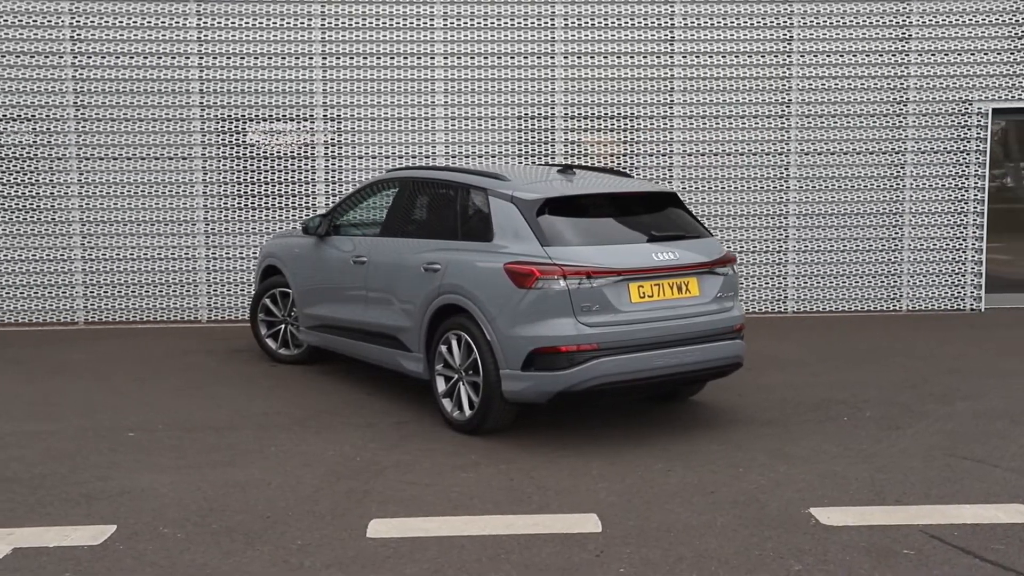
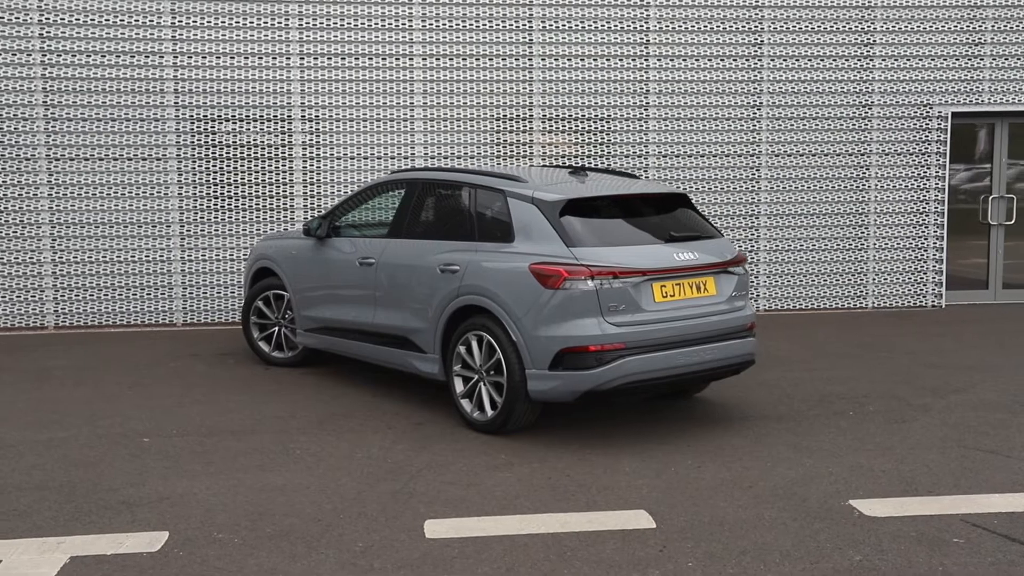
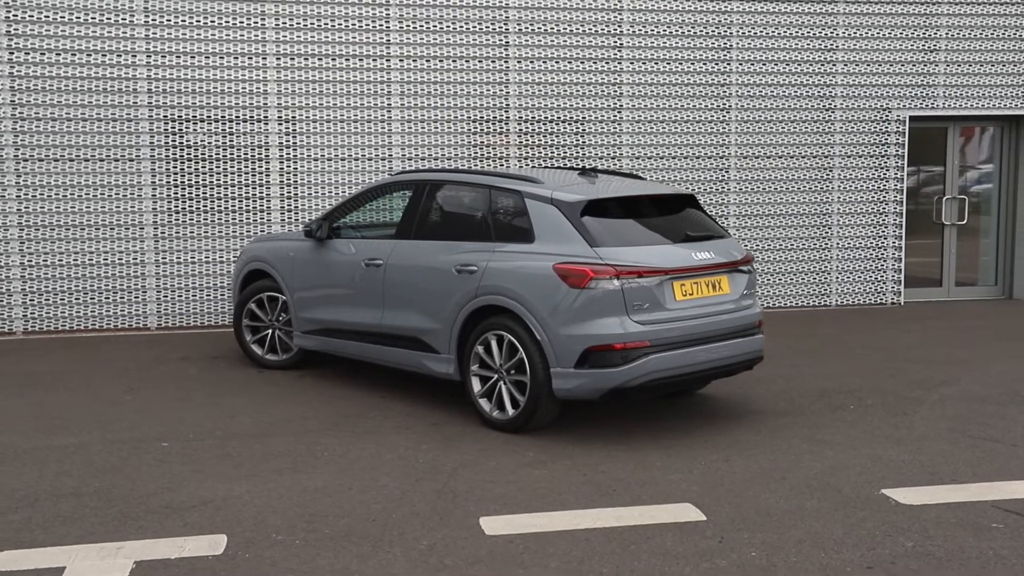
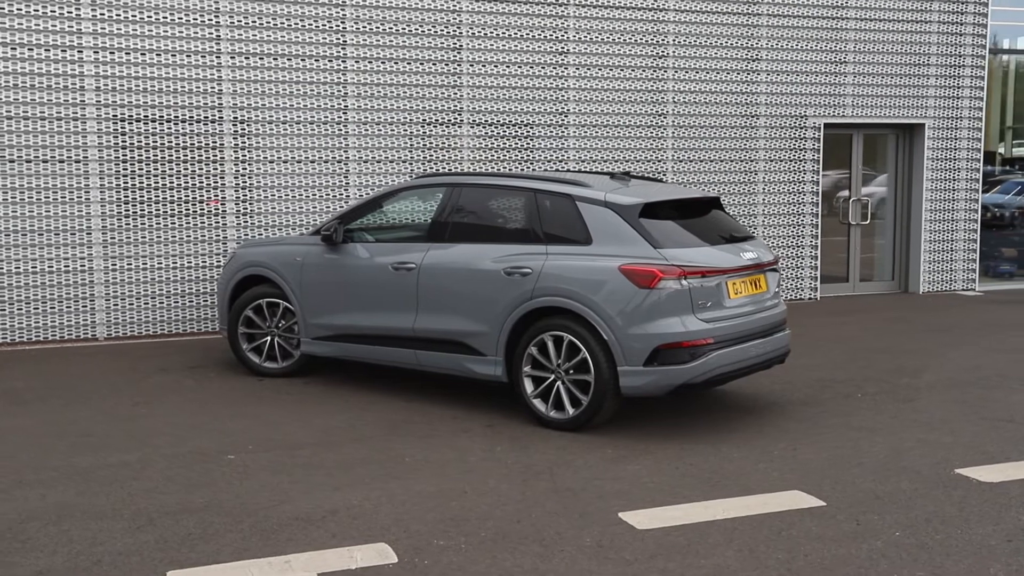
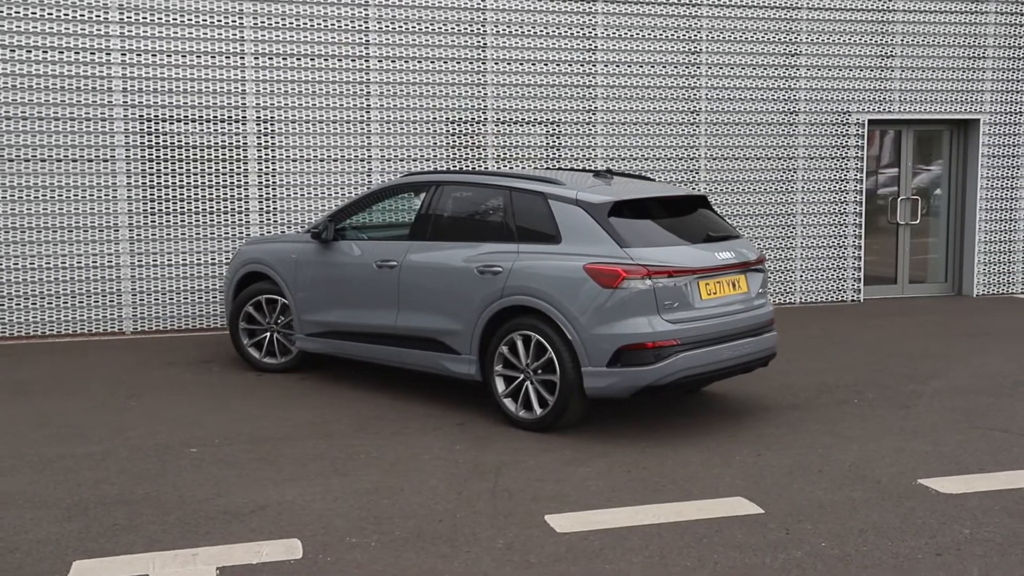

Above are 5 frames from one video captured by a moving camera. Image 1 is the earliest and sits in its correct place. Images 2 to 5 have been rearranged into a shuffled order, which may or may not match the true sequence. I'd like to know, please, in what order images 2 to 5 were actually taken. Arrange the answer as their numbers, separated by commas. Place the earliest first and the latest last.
2, 3, 5, 4
